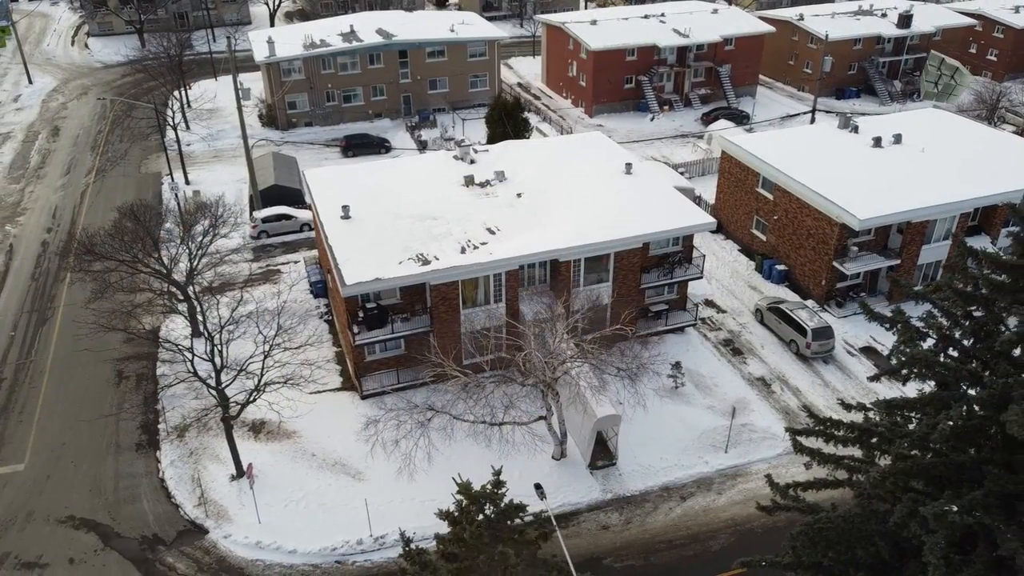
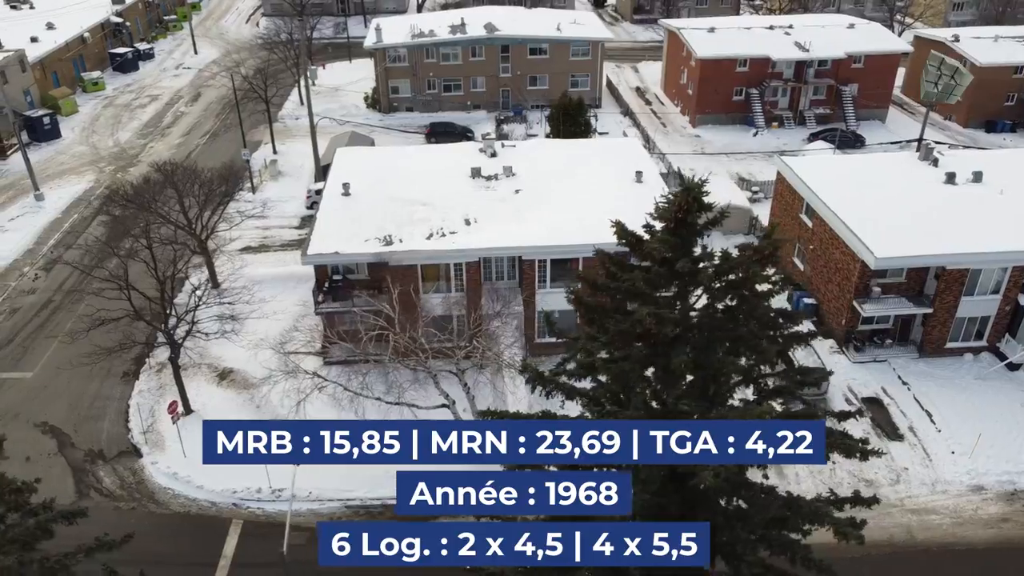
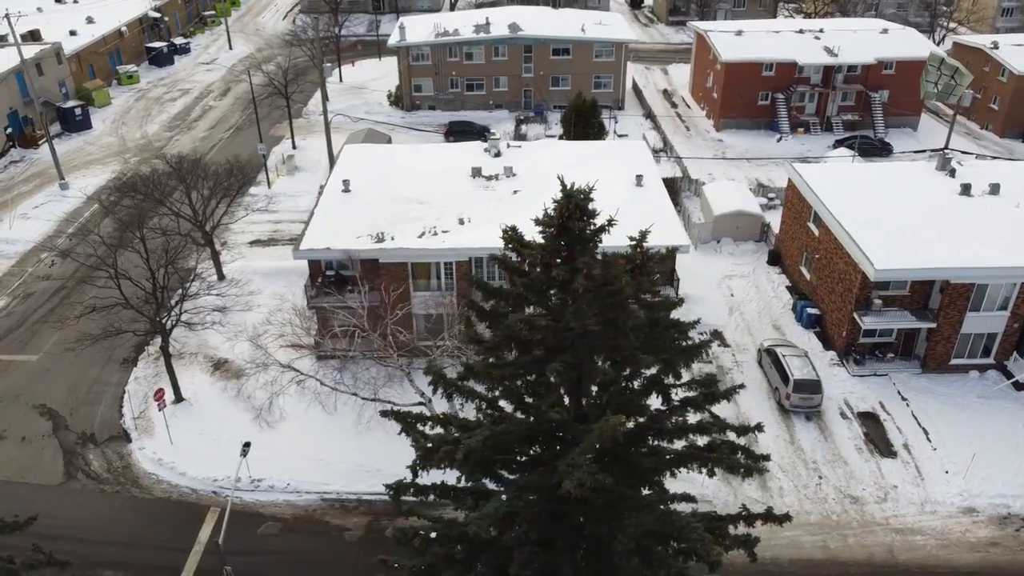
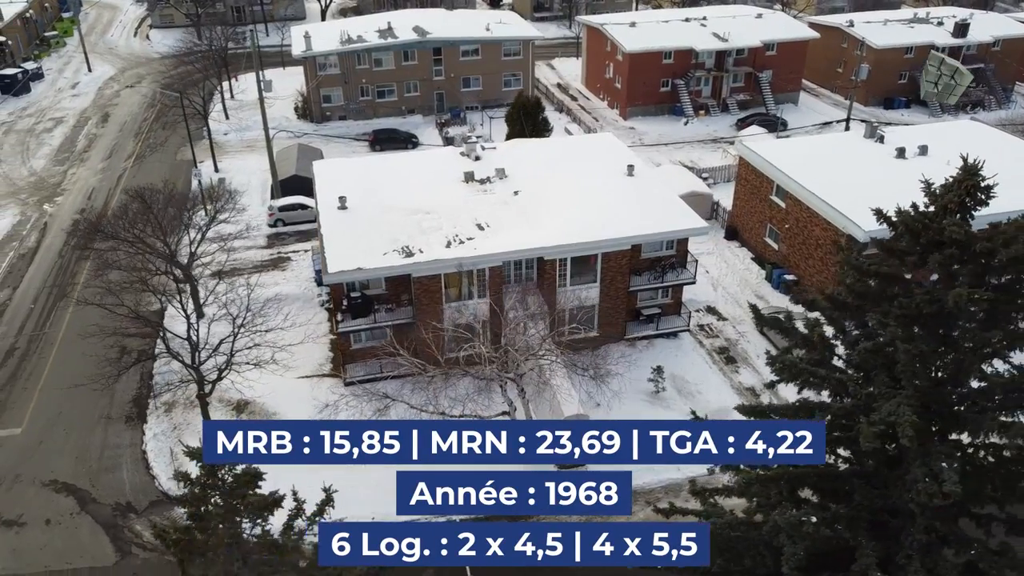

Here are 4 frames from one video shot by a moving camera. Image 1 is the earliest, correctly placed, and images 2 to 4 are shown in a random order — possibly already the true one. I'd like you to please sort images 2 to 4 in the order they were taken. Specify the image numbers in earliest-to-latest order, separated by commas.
4, 2, 3
